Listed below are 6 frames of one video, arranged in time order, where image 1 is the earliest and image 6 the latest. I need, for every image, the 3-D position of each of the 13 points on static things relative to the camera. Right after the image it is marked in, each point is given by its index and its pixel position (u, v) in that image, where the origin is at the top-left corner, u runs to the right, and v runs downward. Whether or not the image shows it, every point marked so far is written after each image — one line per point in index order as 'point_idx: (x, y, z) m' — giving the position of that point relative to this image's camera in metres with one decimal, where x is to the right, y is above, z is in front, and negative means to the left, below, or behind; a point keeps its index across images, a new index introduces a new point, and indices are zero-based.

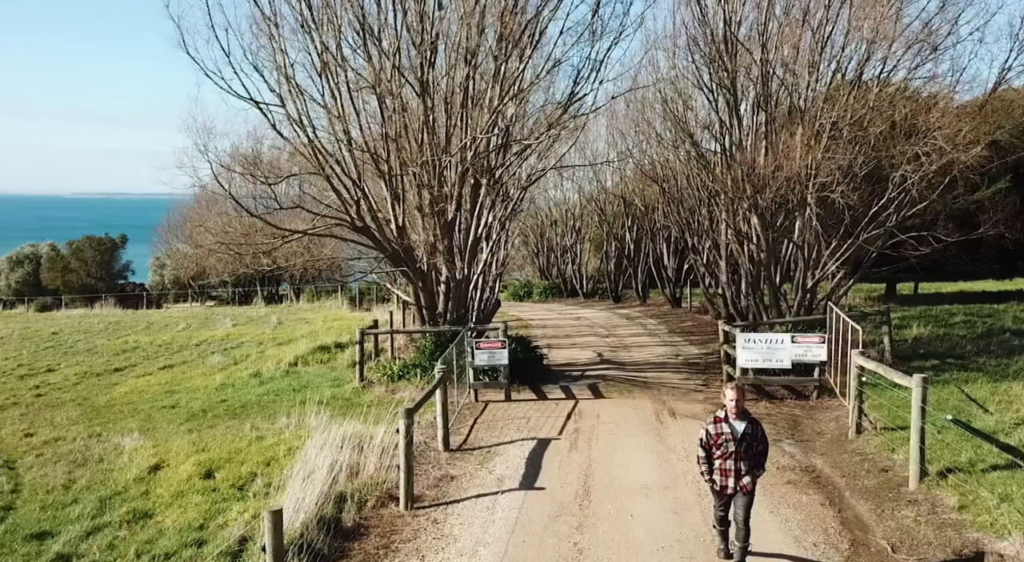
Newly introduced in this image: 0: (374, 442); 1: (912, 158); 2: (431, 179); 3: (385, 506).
0: (-1.4, -1.7, +10.8) m
1: (+6.3, +2.0, +16.6) m
2: (-1.3, +1.6, +16.4) m
3: (-1.2, -2.1, +9.5) m
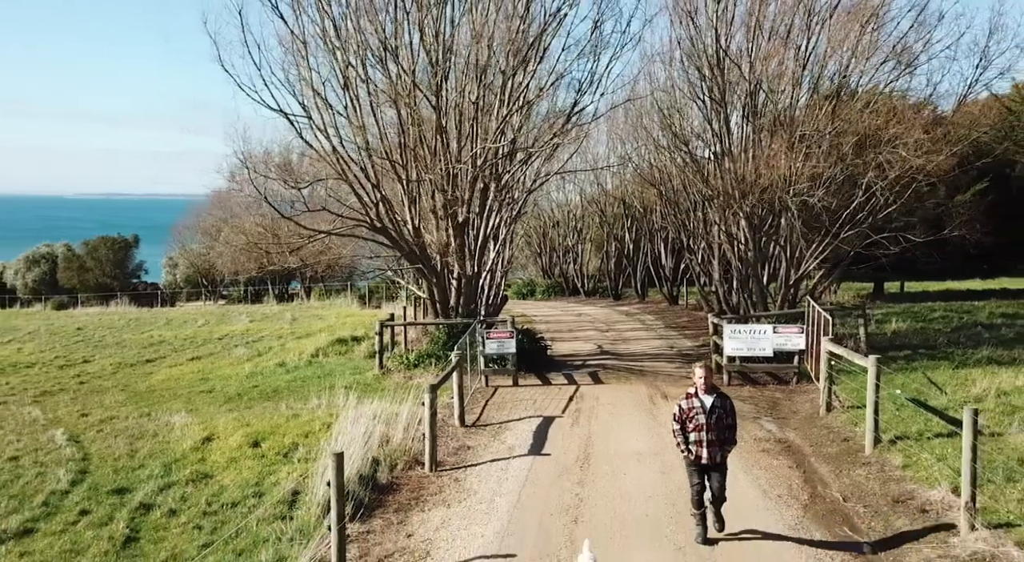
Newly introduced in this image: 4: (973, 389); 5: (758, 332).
0: (-1.3, -1.7, +12.4) m
1: (+6.4, +2.0, +18.1) m
2: (-1.2, +1.7, +17.9) m
3: (-1.1, -2.0, +11.1) m
4: (+6.1, -1.4, +13.7) m
5: (+3.8, -0.8, +15.8) m
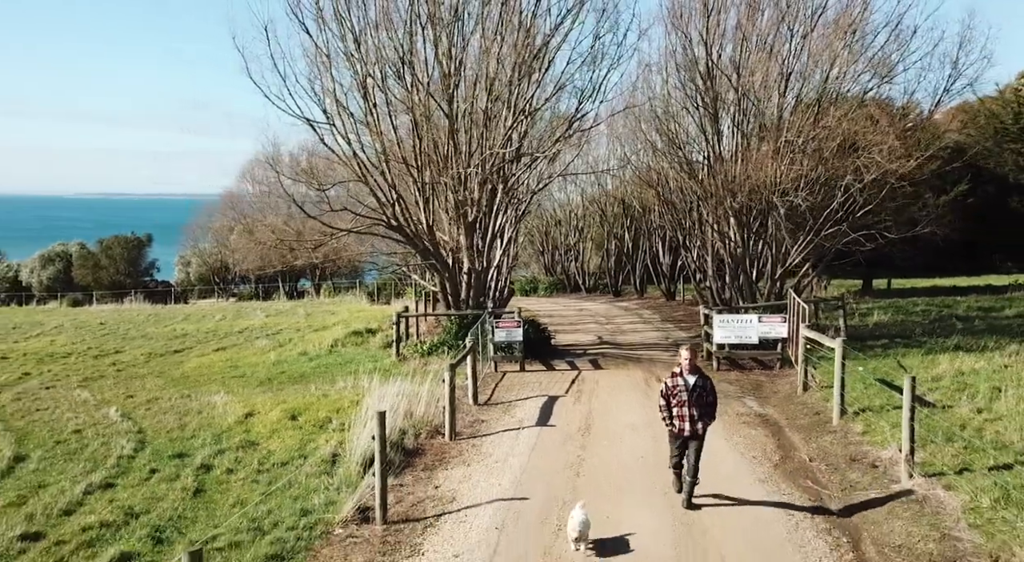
0: (-1.2, -1.5, +13.9) m
1: (+6.6, +2.1, +19.6) m
2: (-1.1, +1.8, +19.5) m
3: (-0.9, -1.9, +12.6) m
4: (+6.3, -1.3, +15.2) m
5: (+3.9, -0.7, +17.4) m
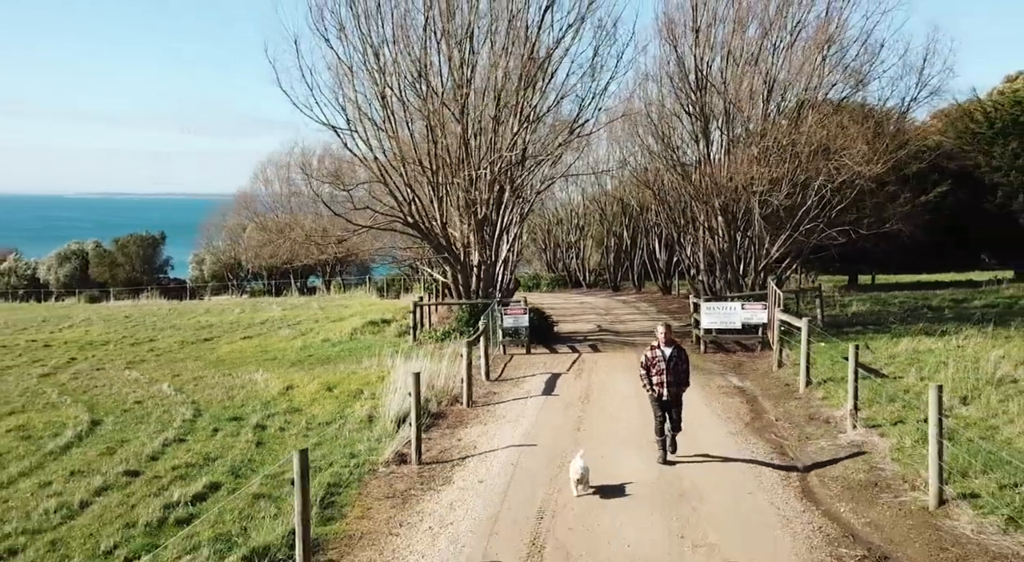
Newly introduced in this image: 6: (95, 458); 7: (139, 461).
0: (-1.1, -1.4, +15.9) m
1: (+6.7, +2.3, +21.6) m
2: (-1.0, +2.0, +21.4) m
3: (-0.8, -1.7, +14.6) m
4: (+6.4, -1.1, +17.2) m
5: (+4.0, -0.5, +19.3) m
6: (-4.8, -2.0, +11.9) m
7: (-4.1, -2.0, +11.5) m
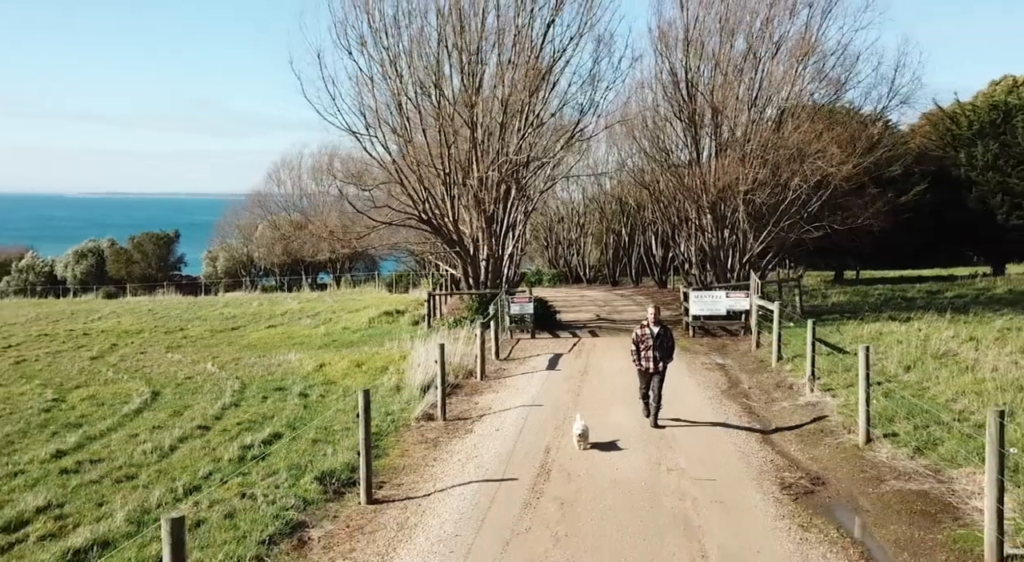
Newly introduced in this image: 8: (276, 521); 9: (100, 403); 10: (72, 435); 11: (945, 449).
0: (-0.9, -1.2, +18.0) m
1: (+6.9, +2.5, +23.7) m
2: (-0.8, +2.2, +23.5) m
3: (-0.7, -1.6, +16.7) m
4: (+6.5, -0.9, +19.3) m
5: (+4.2, -0.3, +21.4) m
6: (-4.6, -1.8, +14.0) m
7: (-4.0, -1.8, +13.6) m
8: (-1.9, -1.9, +8.3) m
9: (-6.3, -1.9, +15.8) m
10: (-5.5, -1.9, +12.9) m
11: (+4.1, -1.6, +9.8) m
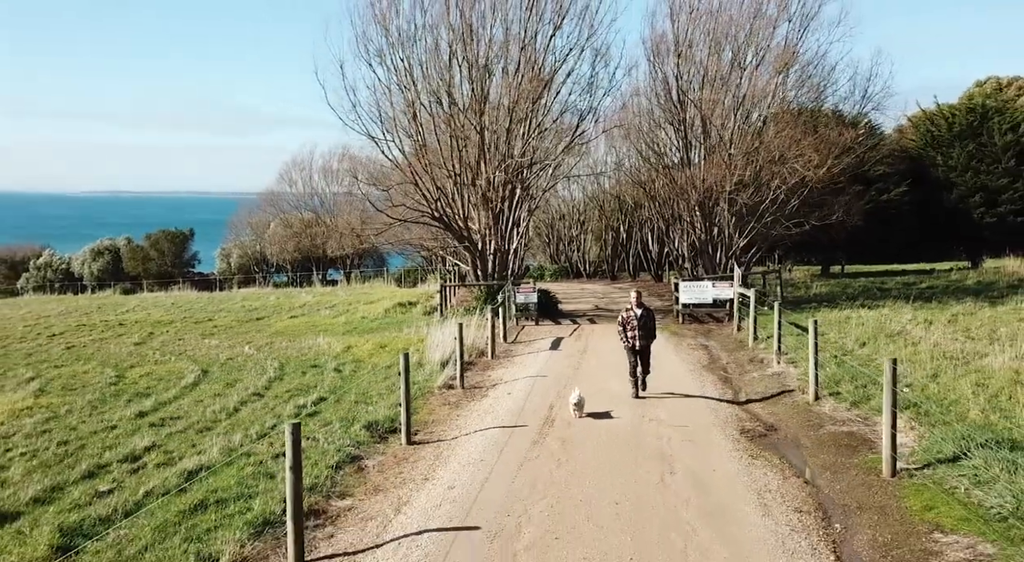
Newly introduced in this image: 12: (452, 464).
0: (-0.8, -1.0, +20.2) m
1: (+7.0, +2.7, +25.9) m
2: (-0.7, +2.4, +25.7) m
3: (-0.5, -1.4, +18.9) m
4: (+6.7, -0.7, +21.5) m
5: (+4.3, -0.1, +23.6) m
6: (-4.5, -1.7, +16.2) m
7: (-3.9, -1.6, +15.8) m
8: (-1.8, -1.8, +10.5) m
9: (-6.2, -1.7, +18.0) m
10: (-5.4, -1.8, +15.2) m
11: (+4.2, -1.4, +12.0) m
12: (-0.6, -1.8, +10.1) m
